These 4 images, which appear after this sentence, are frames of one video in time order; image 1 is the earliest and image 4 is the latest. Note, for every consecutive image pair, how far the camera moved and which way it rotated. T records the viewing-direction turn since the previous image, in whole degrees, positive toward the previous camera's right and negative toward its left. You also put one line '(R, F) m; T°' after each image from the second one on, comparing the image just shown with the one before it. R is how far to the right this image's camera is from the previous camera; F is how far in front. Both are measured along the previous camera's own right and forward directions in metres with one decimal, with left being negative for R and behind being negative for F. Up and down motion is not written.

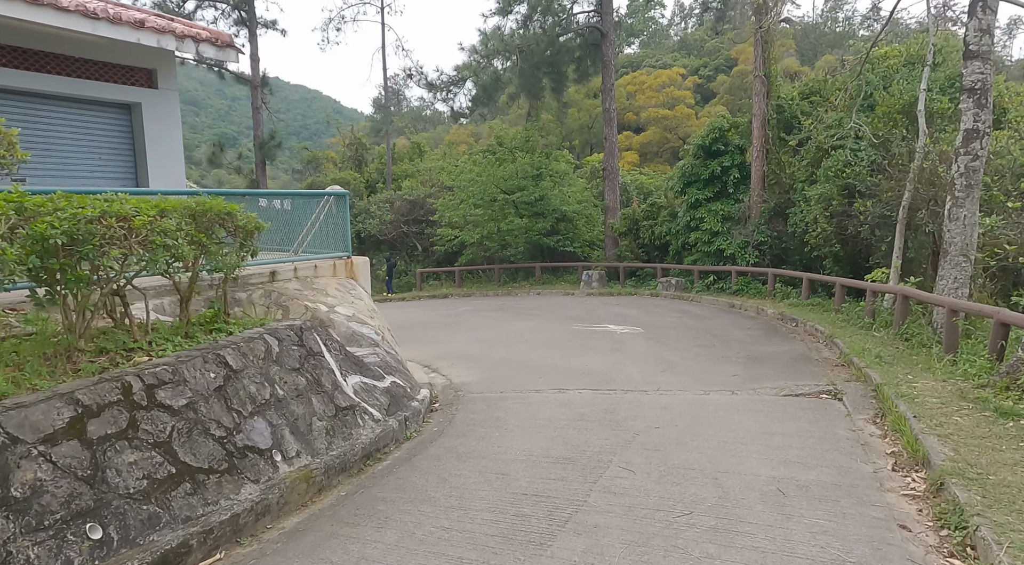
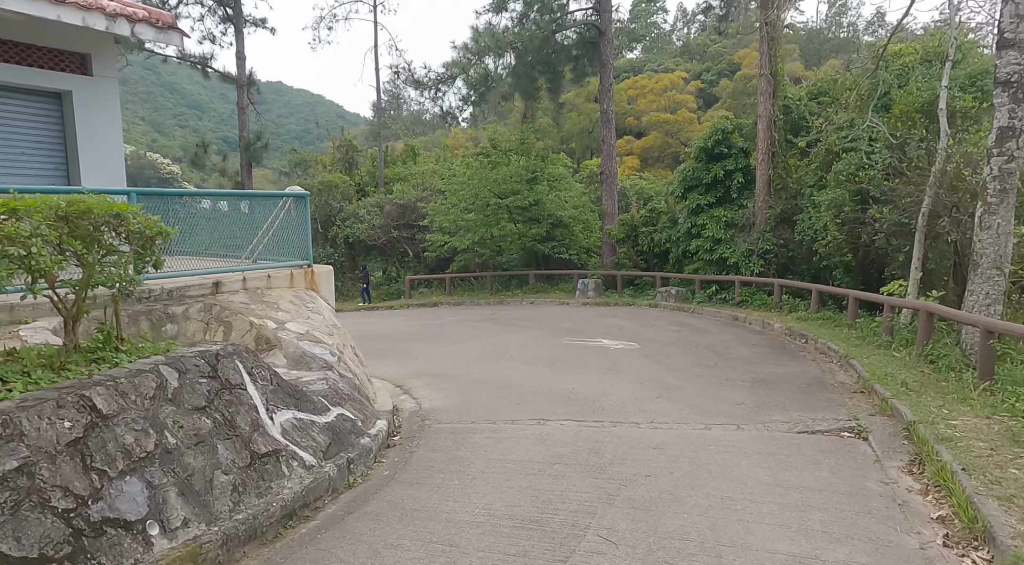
(+0.3, +0.9) m; 0°
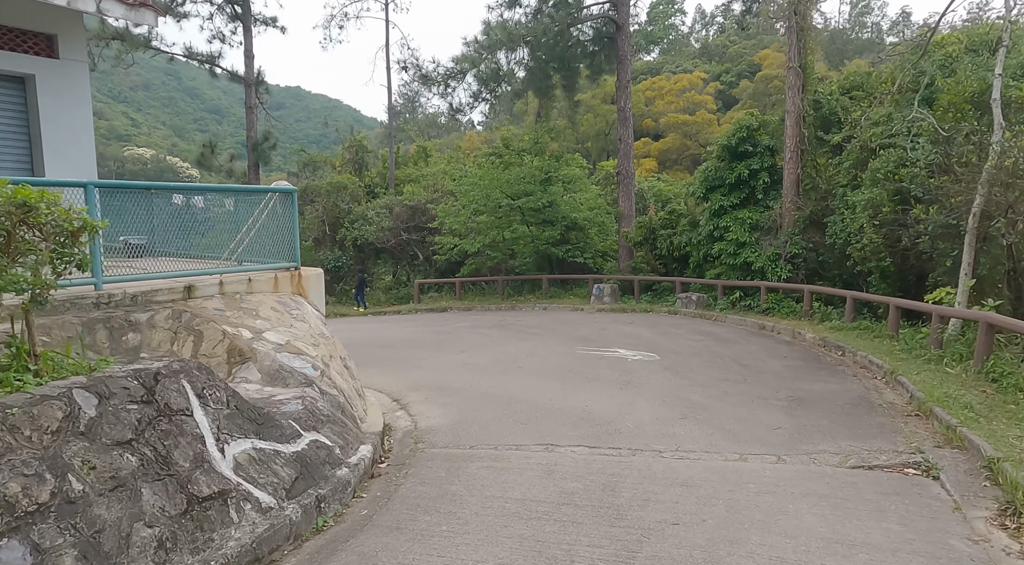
(+0.1, +0.8) m; -1°
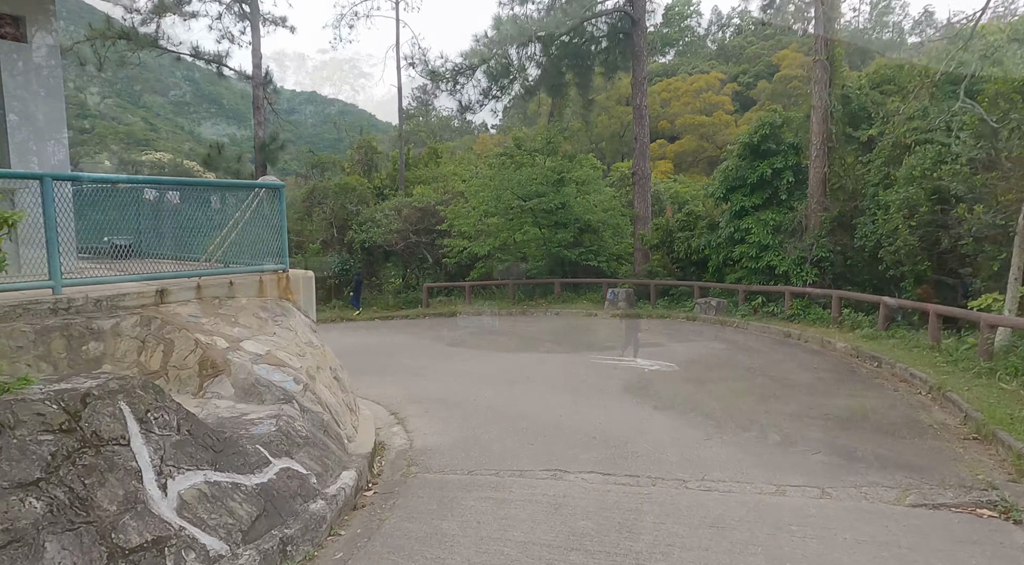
(+0.1, +0.6) m; -1°
